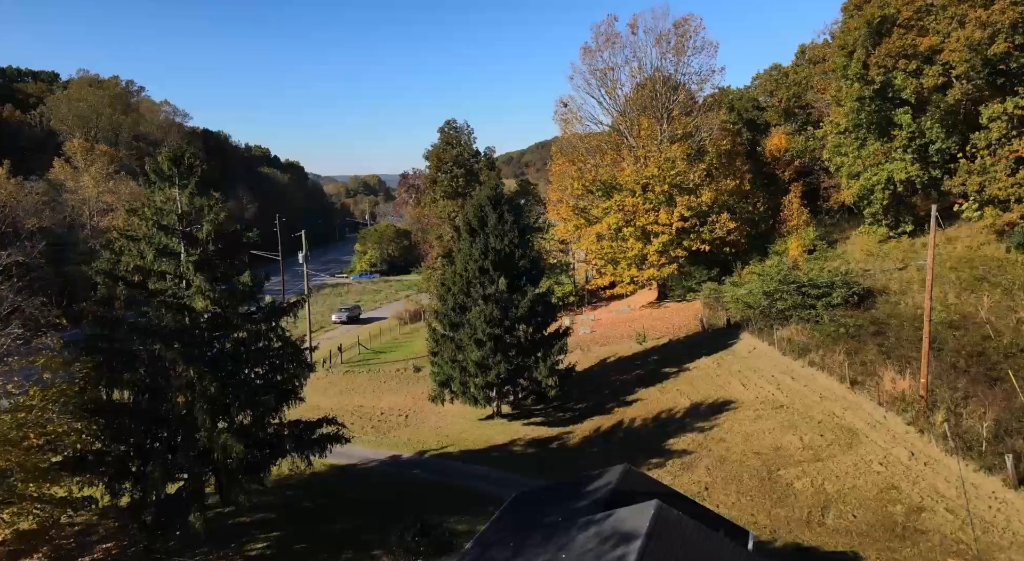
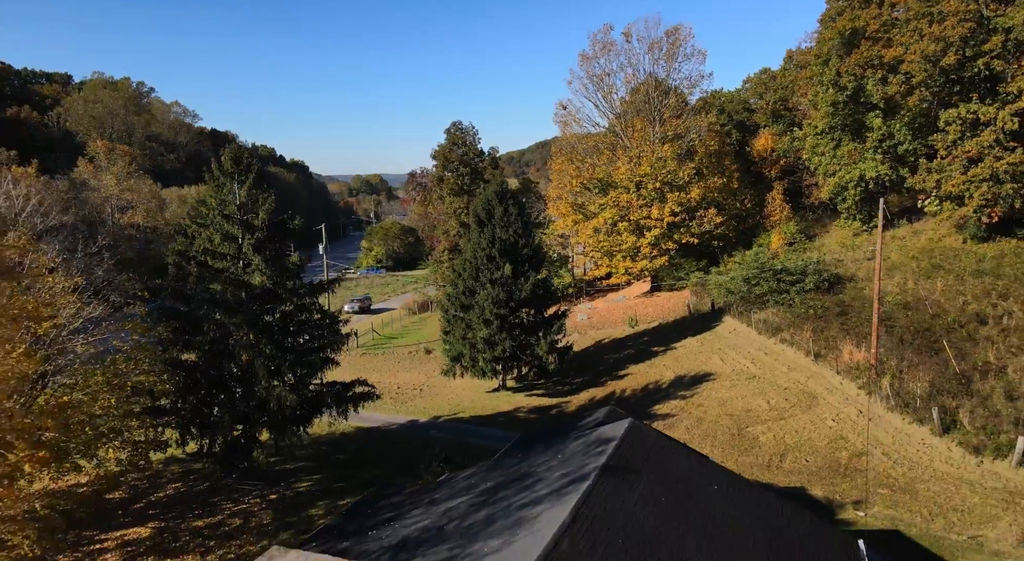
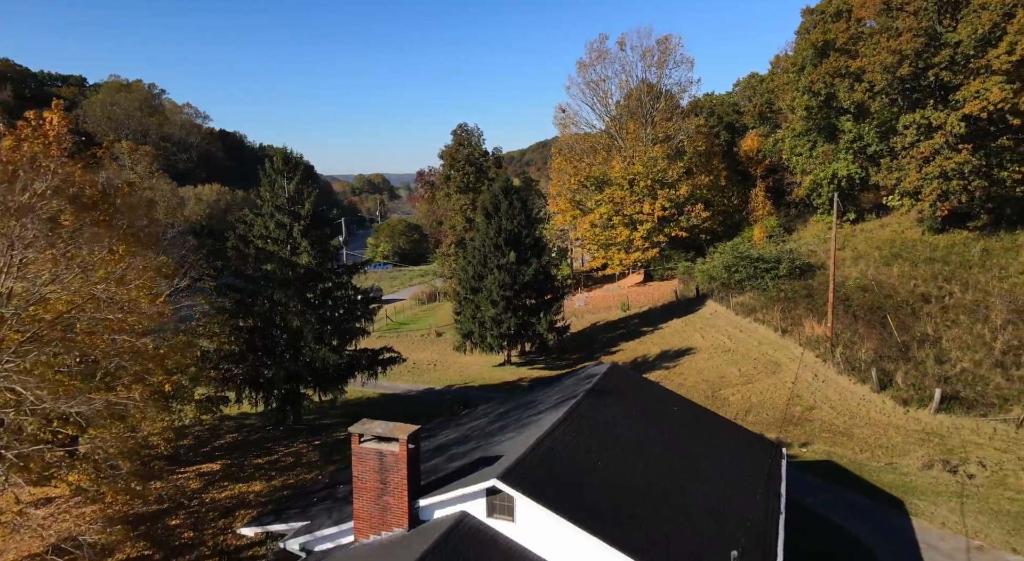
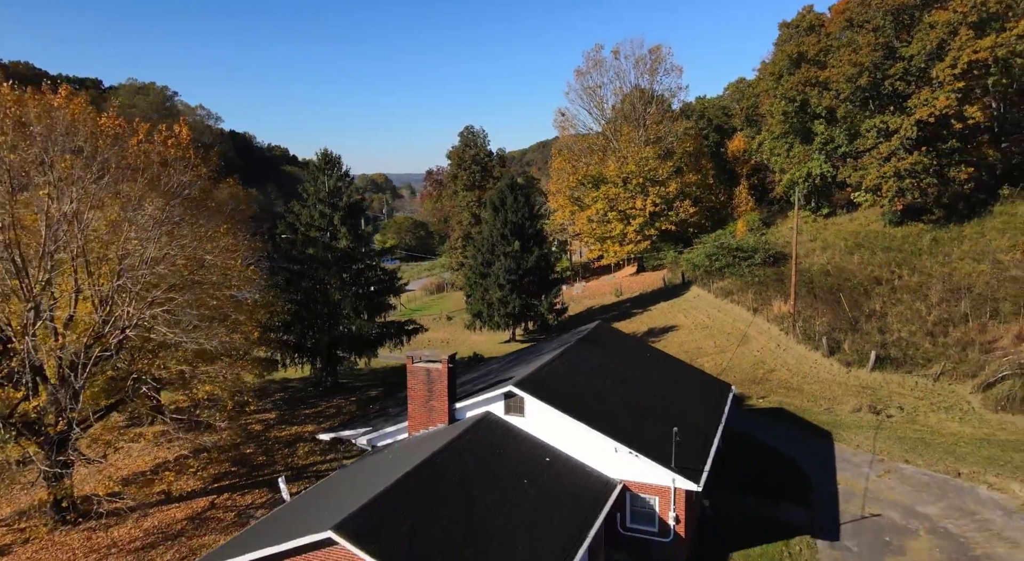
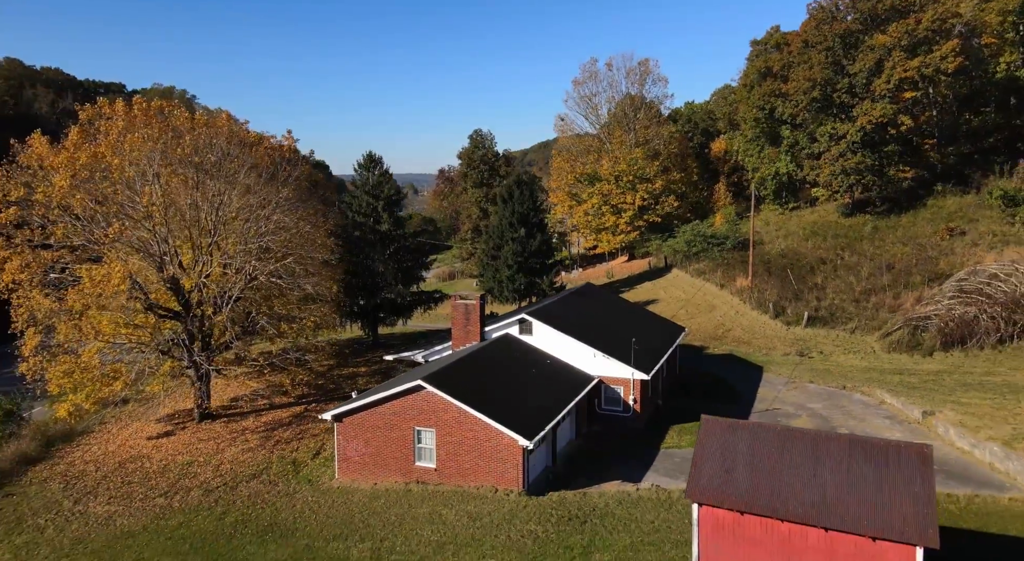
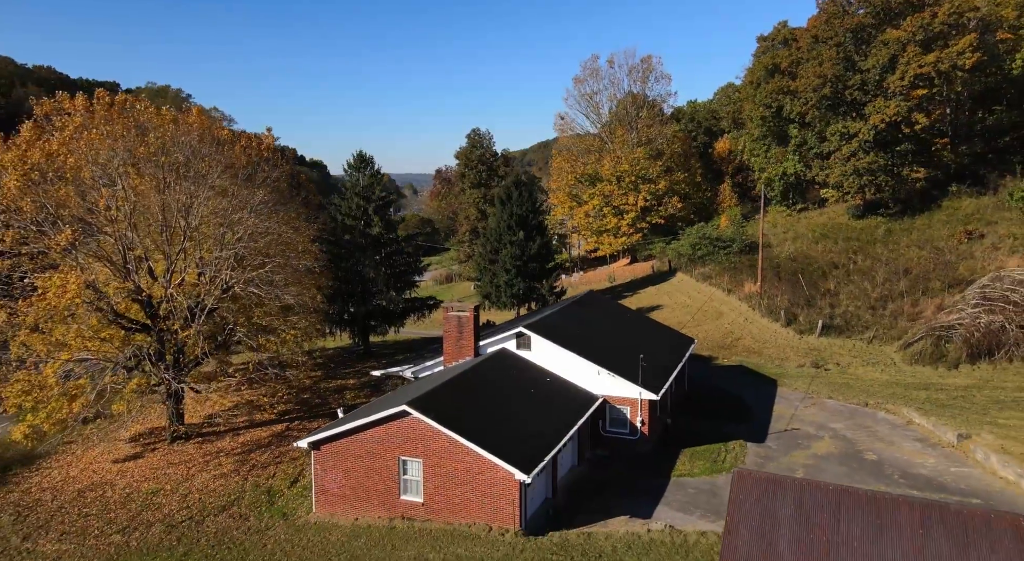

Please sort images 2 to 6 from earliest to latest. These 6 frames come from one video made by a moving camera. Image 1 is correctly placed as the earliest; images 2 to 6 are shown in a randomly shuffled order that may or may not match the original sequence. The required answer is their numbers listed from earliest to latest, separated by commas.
2, 3, 4, 6, 5
